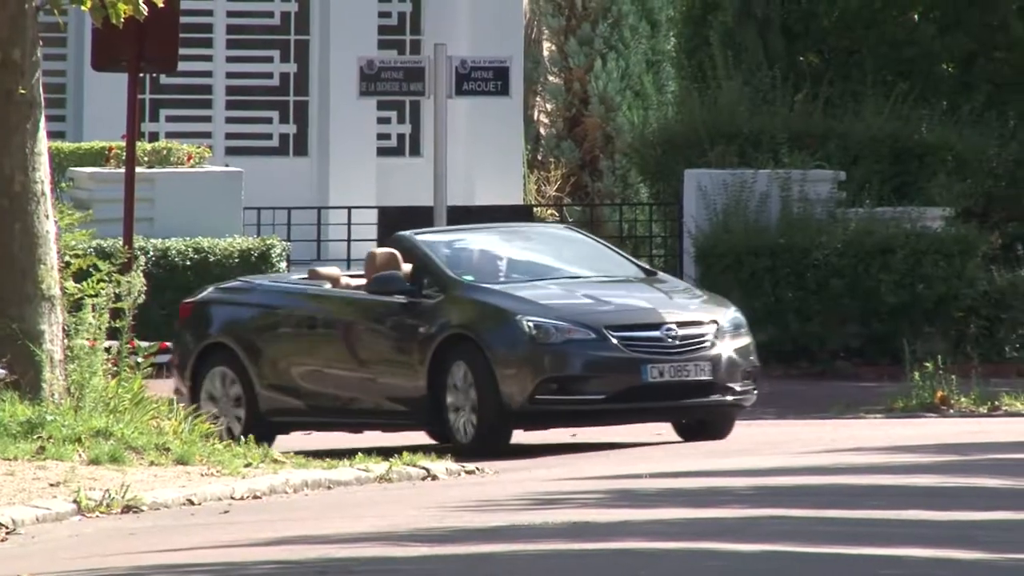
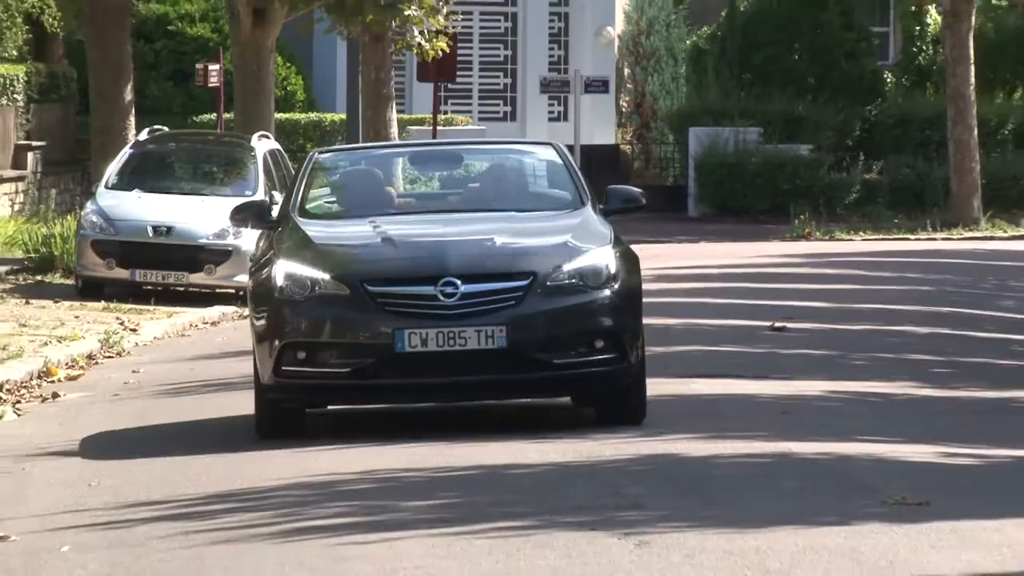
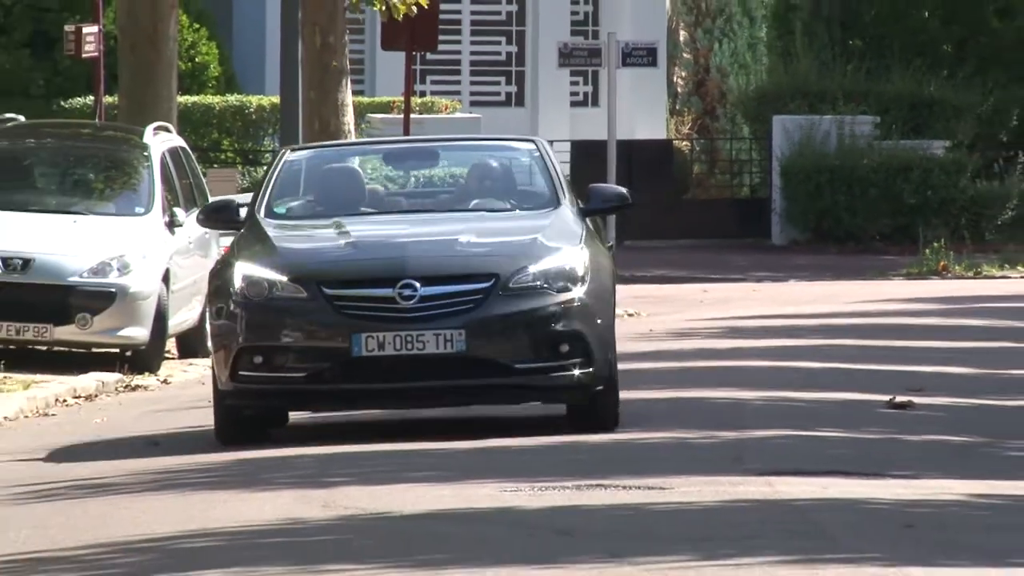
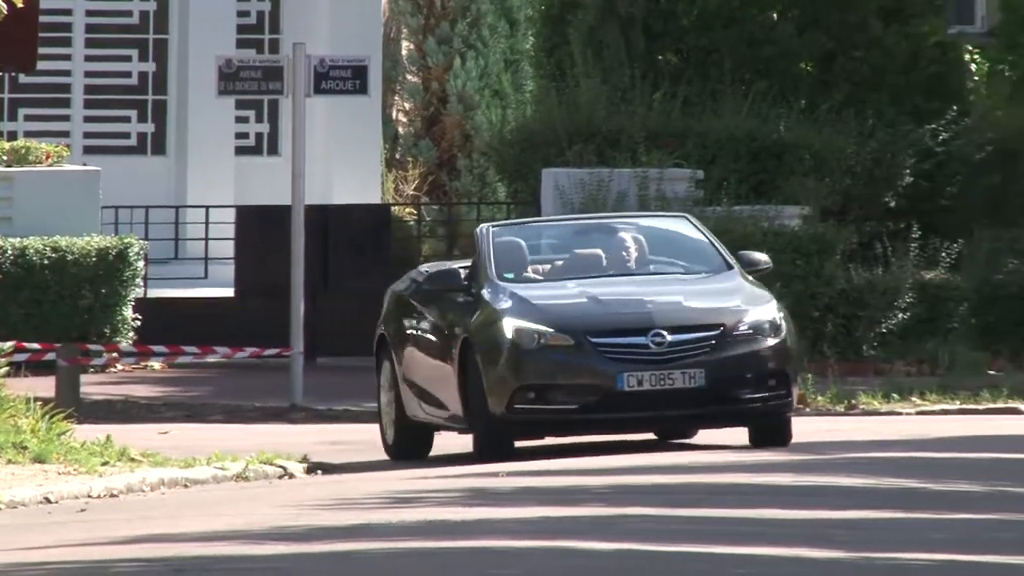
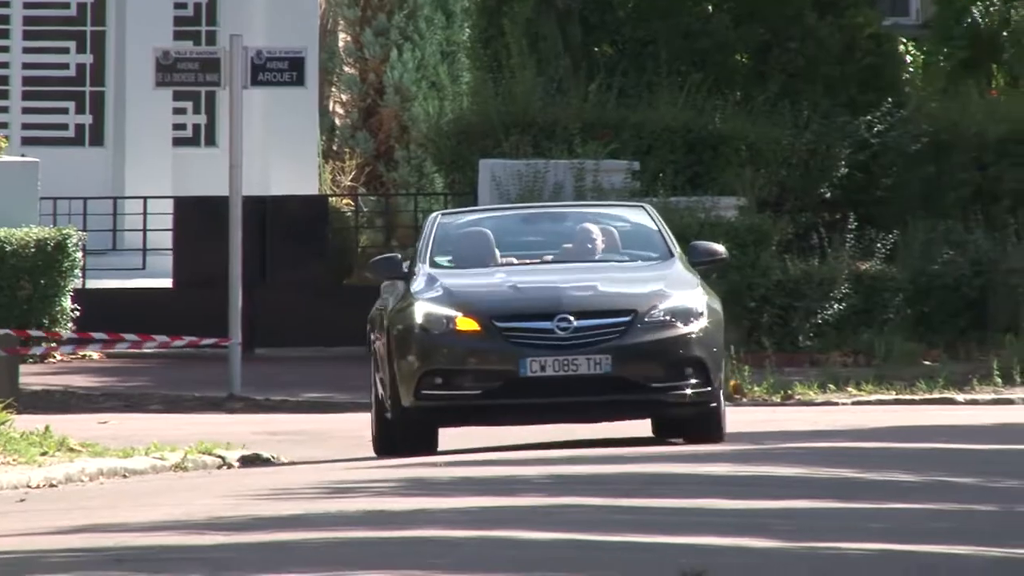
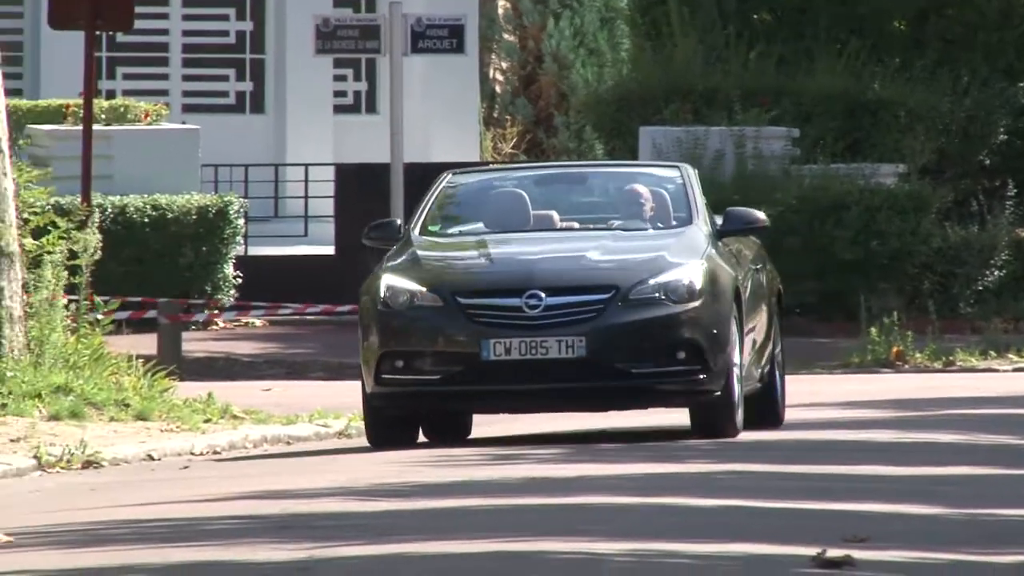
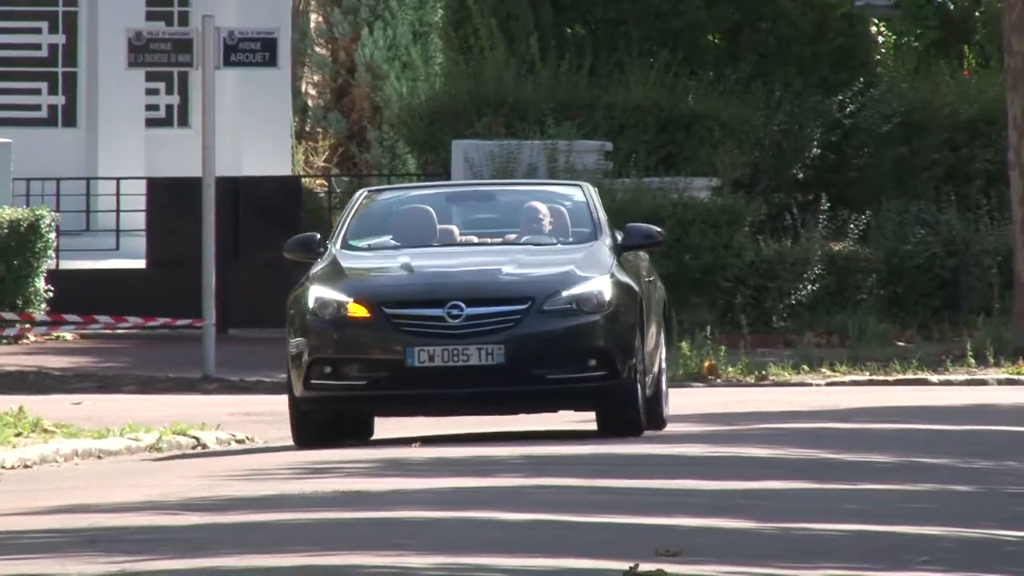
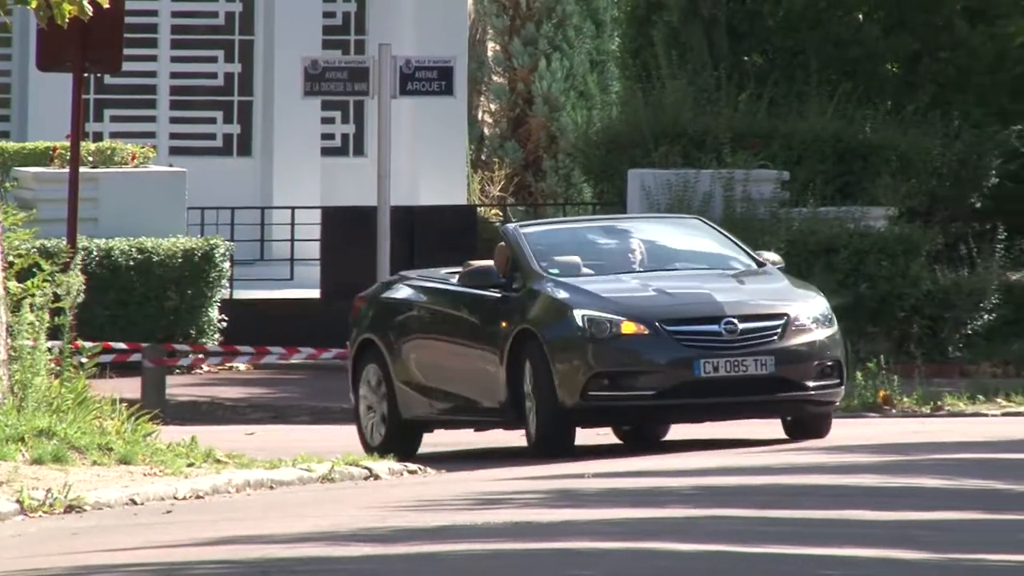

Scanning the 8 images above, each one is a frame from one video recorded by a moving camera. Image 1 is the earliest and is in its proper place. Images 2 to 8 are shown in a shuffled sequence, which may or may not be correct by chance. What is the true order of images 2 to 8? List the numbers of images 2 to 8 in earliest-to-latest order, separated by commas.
8, 4, 5, 7, 6, 3, 2
